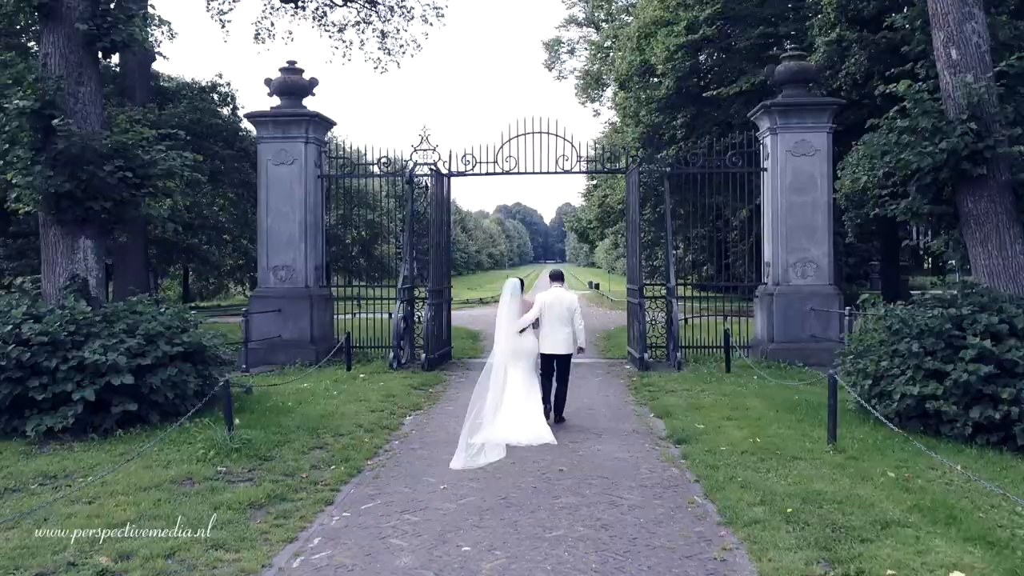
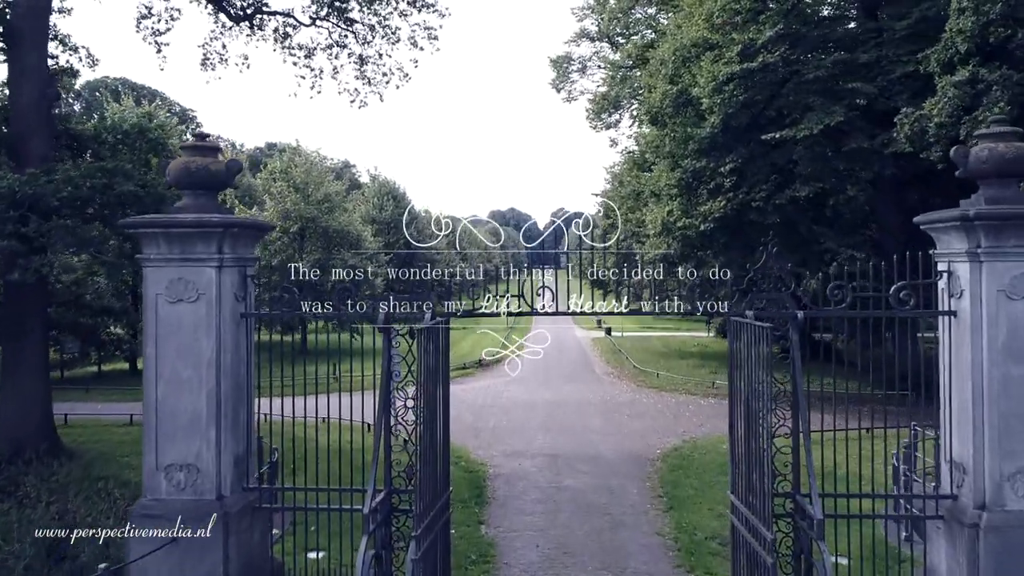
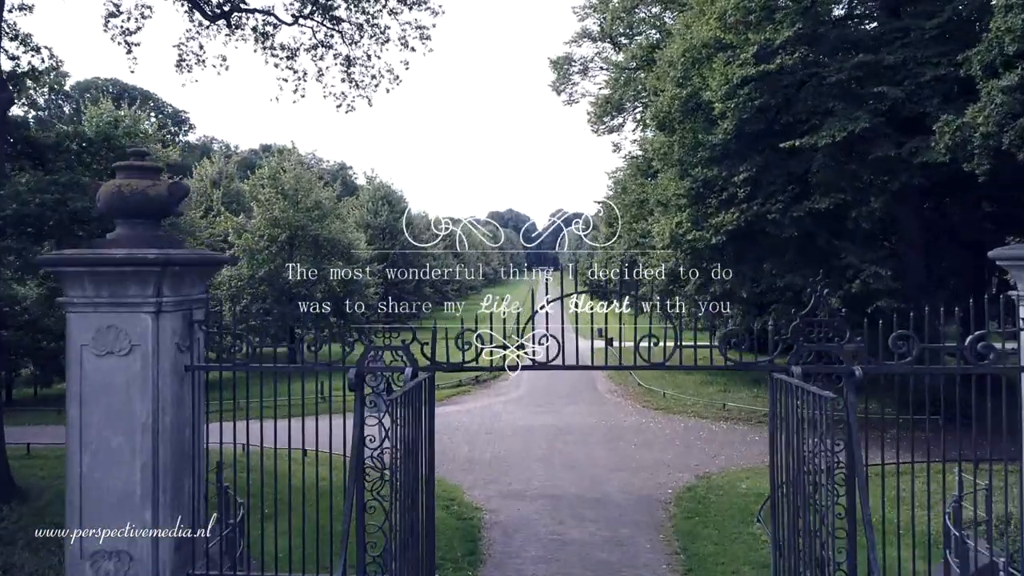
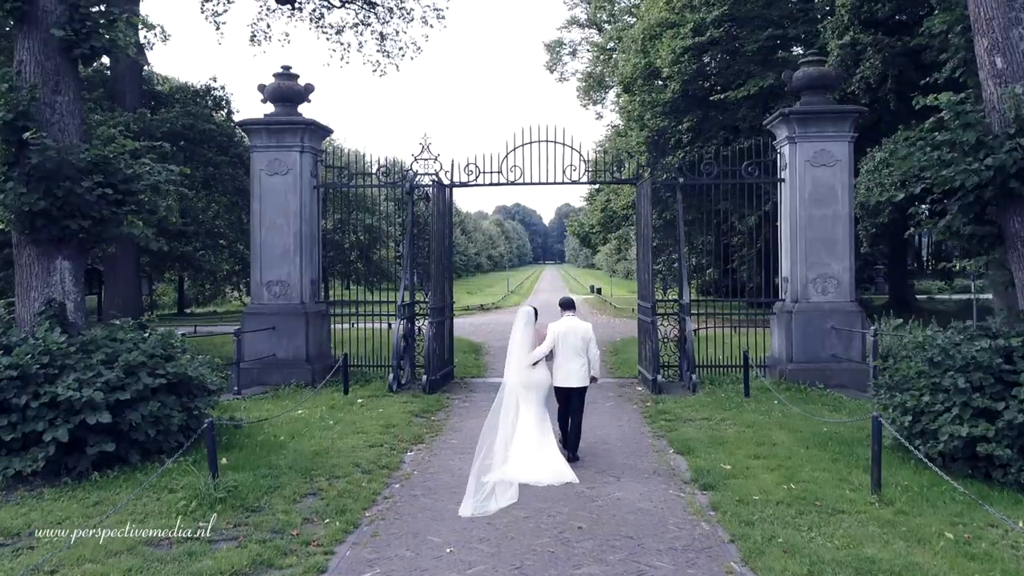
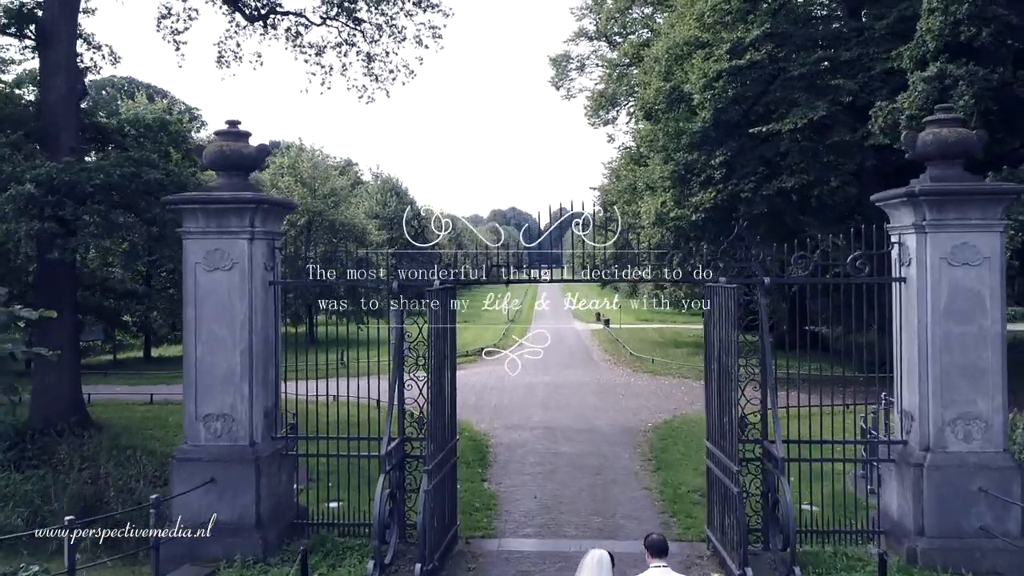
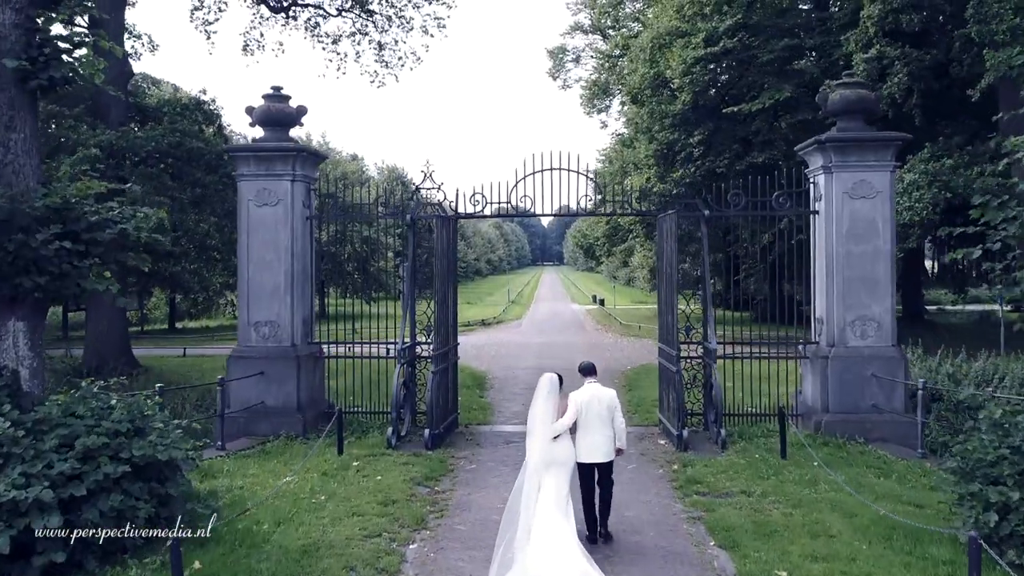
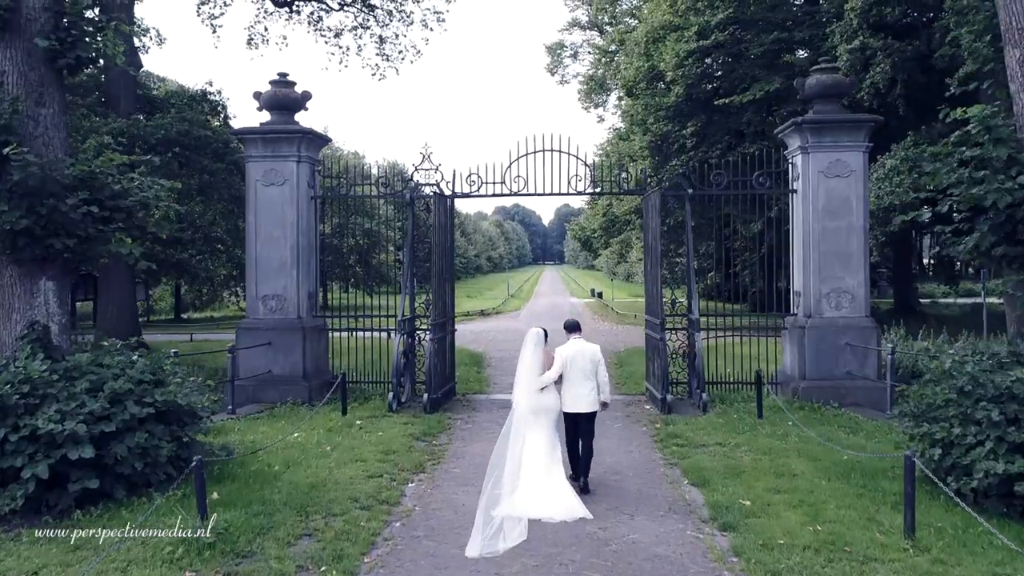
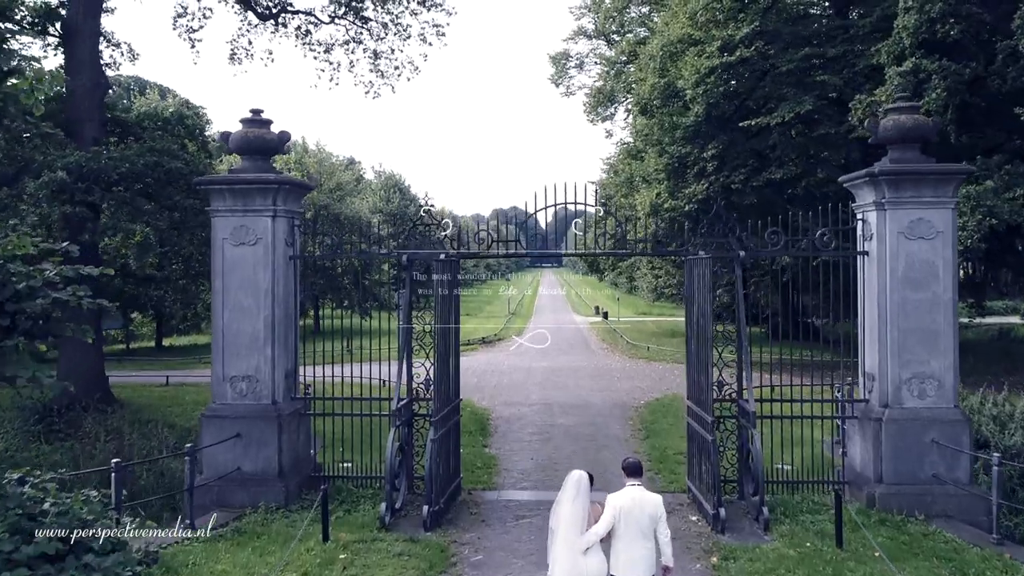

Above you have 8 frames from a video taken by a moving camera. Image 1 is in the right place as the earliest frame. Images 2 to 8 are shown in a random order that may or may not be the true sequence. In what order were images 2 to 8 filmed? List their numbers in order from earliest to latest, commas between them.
4, 7, 6, 8, 5, 2, 3
